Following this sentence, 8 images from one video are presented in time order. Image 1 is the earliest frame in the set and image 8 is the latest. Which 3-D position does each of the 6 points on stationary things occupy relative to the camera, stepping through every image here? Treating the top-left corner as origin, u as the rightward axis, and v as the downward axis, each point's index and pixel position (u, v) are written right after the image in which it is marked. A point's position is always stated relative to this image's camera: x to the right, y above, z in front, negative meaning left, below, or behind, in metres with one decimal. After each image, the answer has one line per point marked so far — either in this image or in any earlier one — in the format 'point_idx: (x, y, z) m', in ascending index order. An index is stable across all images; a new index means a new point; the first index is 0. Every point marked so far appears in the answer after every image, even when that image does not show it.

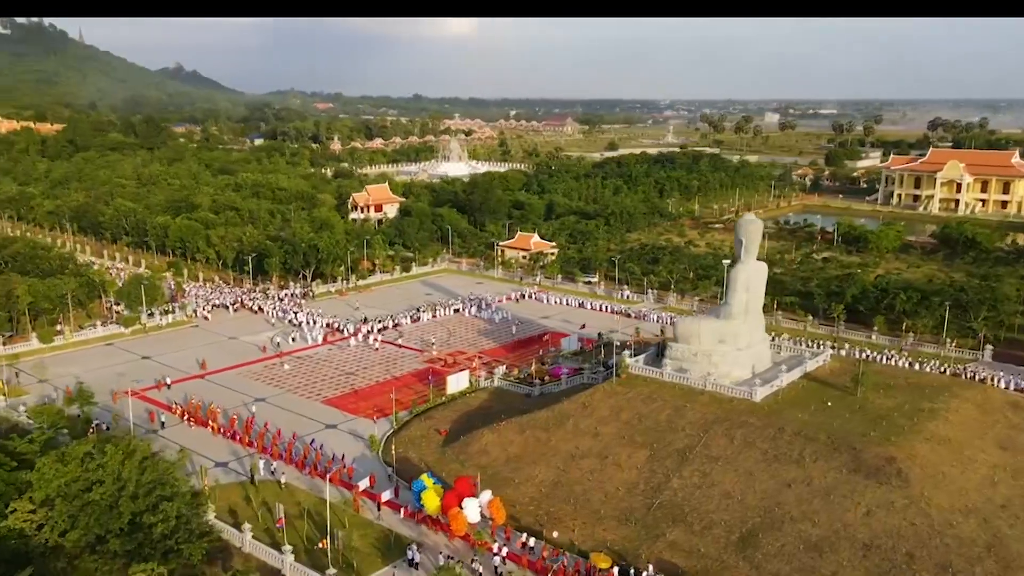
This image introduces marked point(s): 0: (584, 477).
0: (+1.6, -4.3, +19.7) m
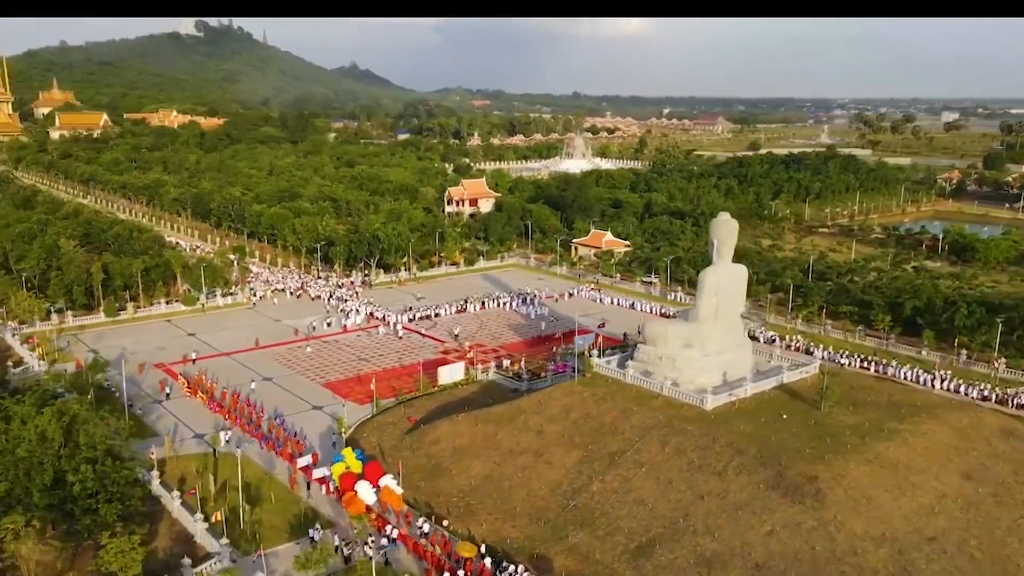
0: (0.0, -4.2, +19.6) m
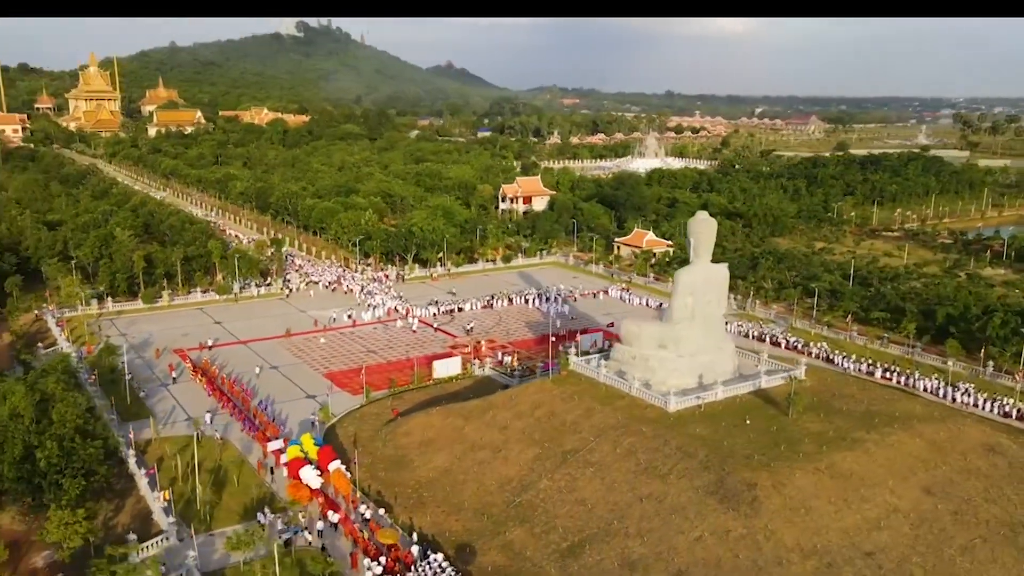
0: (-1.0, -4.0, +19.6) m
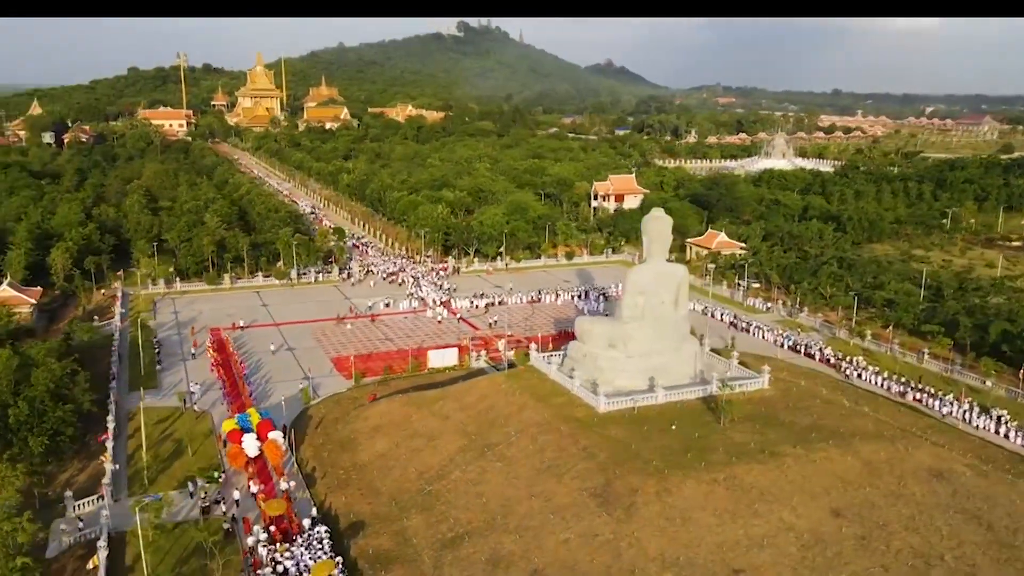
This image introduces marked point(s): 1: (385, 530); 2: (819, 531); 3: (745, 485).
0: (-2.5, -3.8, +19.9) m
1: (-2.5, -4.7, +17.1) m
2: (+5.4, -4.2, +15.2) m
3: (+4.2, -3.6, +15.9) m
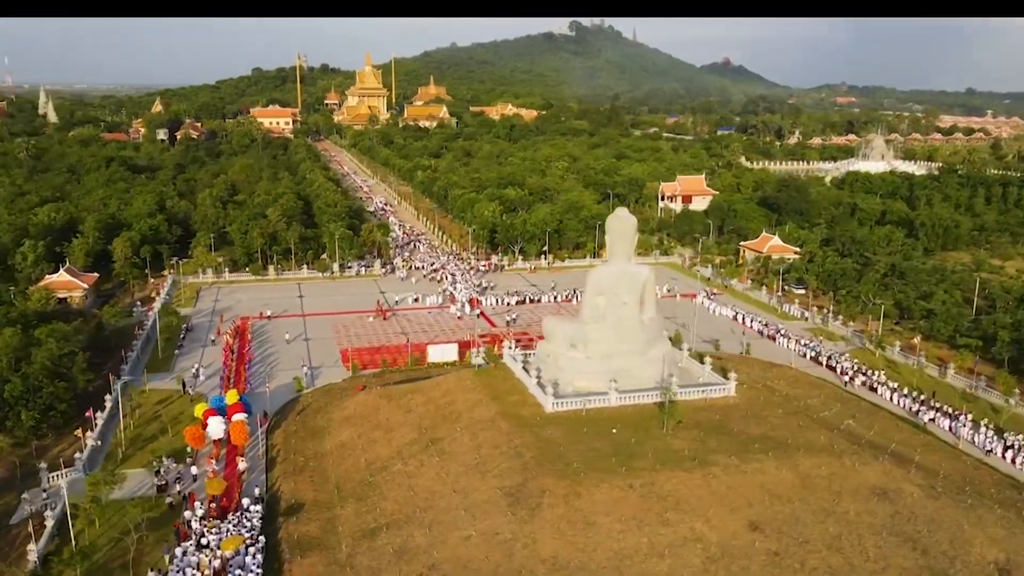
0: (-3.6, -3.7, +20.3) m
1: (-3.9, -4.6, +17.5) m
2: (+3.7, -4.3, +14.6) m
3: (+2.7, -3.6, +15.5) m
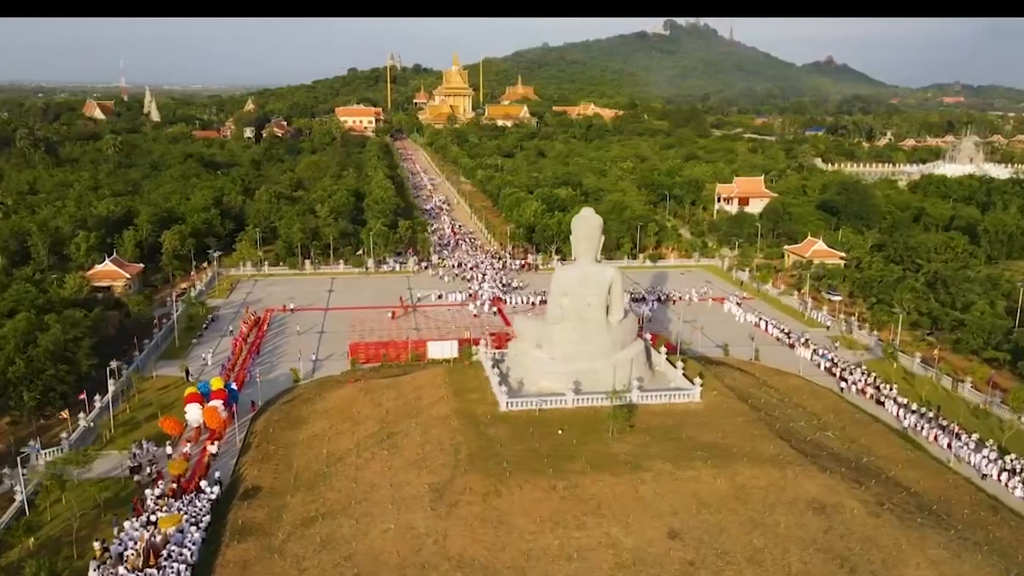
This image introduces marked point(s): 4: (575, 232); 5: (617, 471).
0: (-4.4, -3.5, +20.8) m
1: (-5.0, -4.5, +18.0) m
2: (+2.2, -4.4, +14.4) m
3: (+1.3, -3.6, +15.3) m
4: (+1.5, +1.3, +19.8) m
5: (+1.9, -3.3, +16.0) m
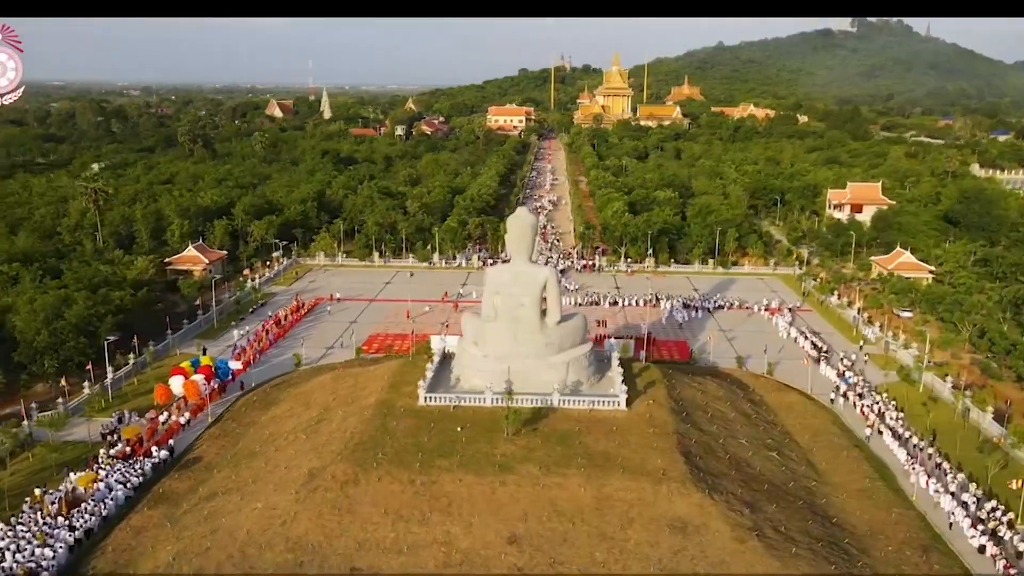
0: (-5.8, -3.3, +21.8) m
1: (-7.0, -4.1, +19.2) m
2: (-0.6, -4.3, +14.3) m
3: (-1.2, -3.6, +15.4) m
4: (0.0, +1.3, +19.7) m
5: (-0.5, -3.3, +15.9) m
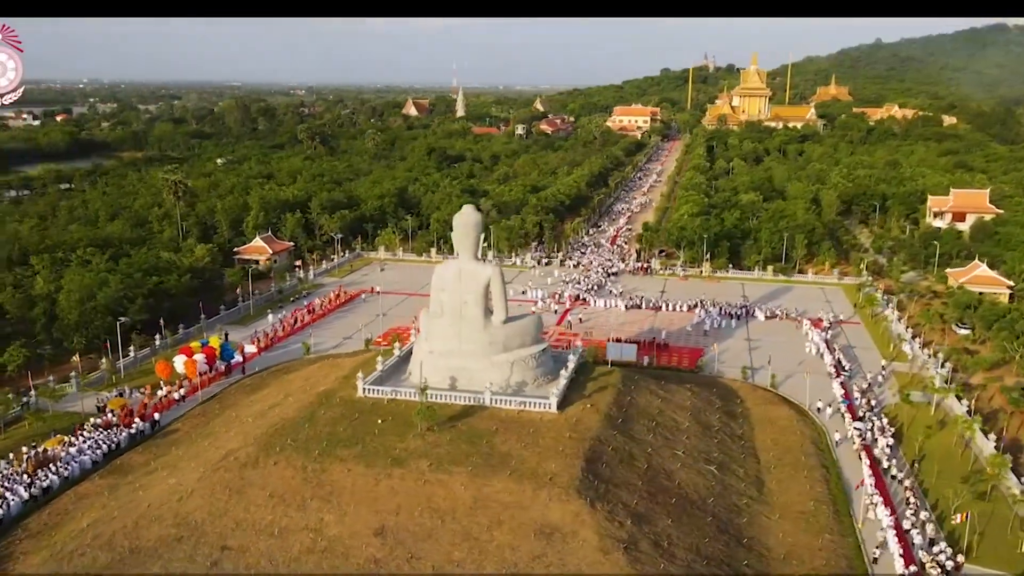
0: (-6.7, -3.0, +22.8) m
1: (-8.3, -3.8, +20.5) m
2: (-2.8, -4.2, +14.5) m
3: (-3.3, -3.5, +15.7) m
4: (-1.2, +1.3, +19.8) m
5: (-2.4, -3.2, +16.1) m
